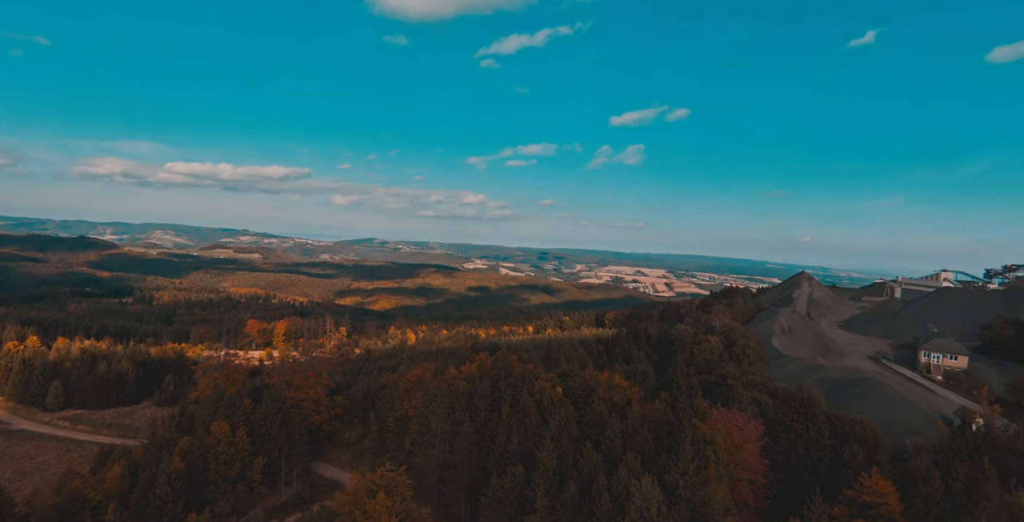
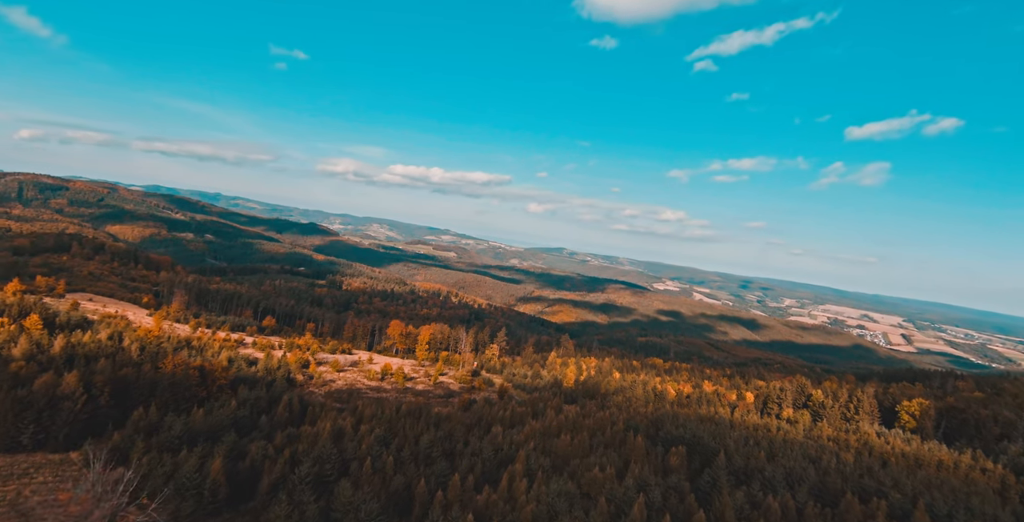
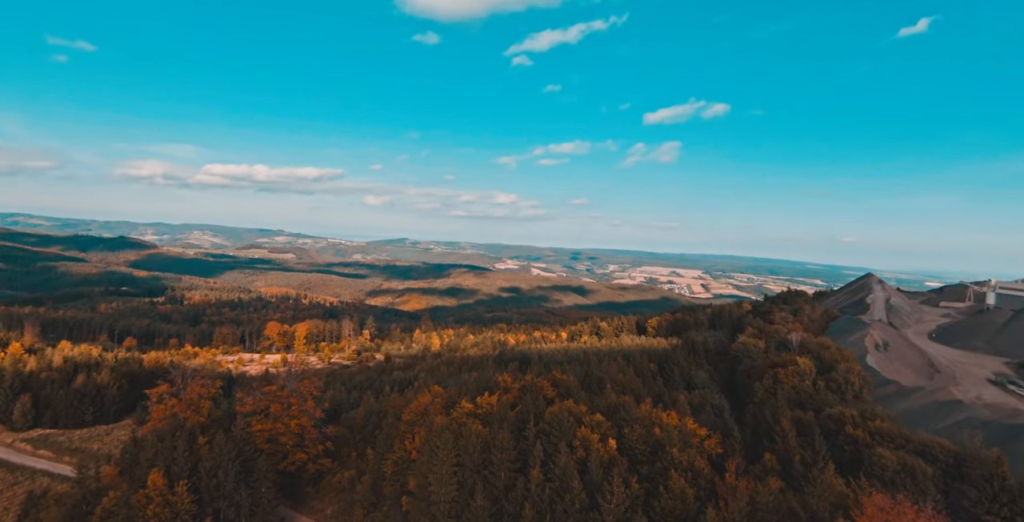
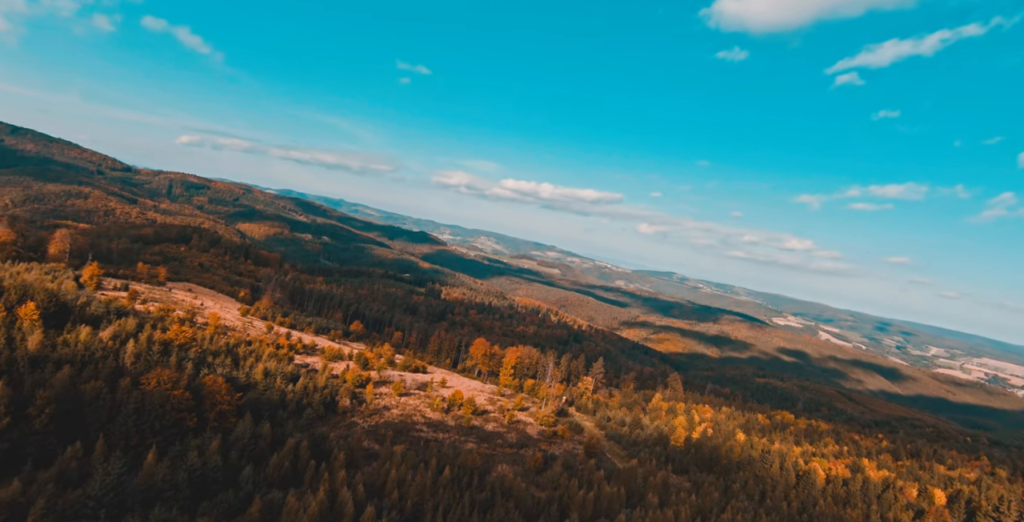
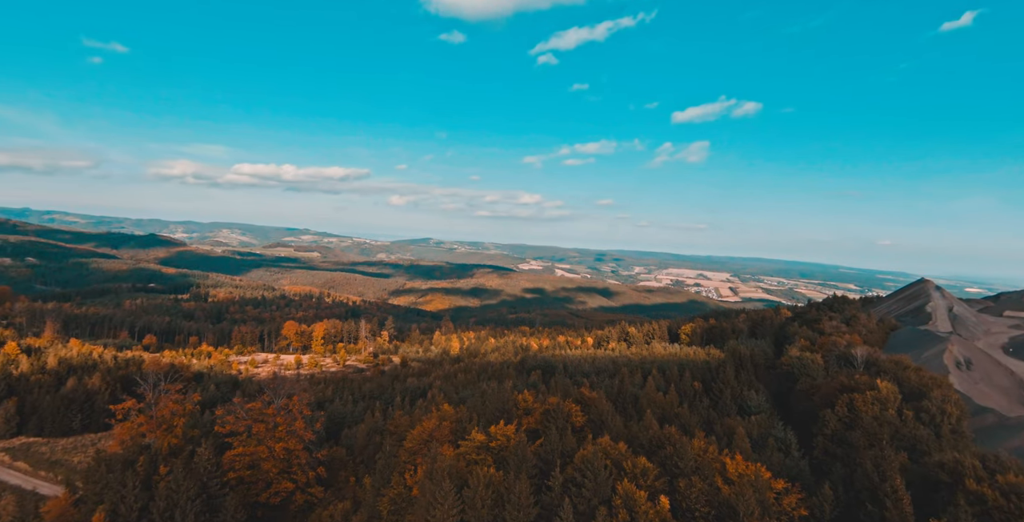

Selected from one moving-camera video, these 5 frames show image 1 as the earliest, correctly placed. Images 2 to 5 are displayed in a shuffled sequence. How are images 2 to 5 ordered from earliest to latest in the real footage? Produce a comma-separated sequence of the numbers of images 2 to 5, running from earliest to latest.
3, 5, 2, 4
